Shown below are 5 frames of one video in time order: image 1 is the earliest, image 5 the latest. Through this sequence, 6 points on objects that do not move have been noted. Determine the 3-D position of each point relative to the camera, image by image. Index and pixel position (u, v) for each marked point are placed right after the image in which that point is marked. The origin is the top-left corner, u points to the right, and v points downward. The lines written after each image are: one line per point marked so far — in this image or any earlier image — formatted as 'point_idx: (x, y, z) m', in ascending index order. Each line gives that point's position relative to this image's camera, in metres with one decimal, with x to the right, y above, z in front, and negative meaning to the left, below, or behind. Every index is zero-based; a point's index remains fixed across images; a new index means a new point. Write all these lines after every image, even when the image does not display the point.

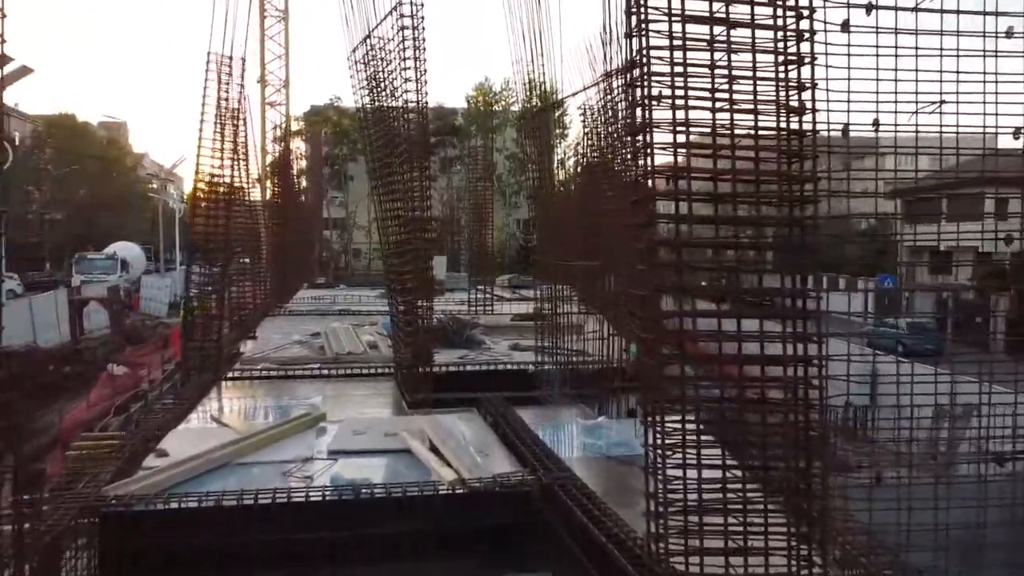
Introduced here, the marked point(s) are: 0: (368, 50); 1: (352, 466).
0: (-1.6, +2.6, +8.3) m
1: (-1.1, -1.2, +5.0) m
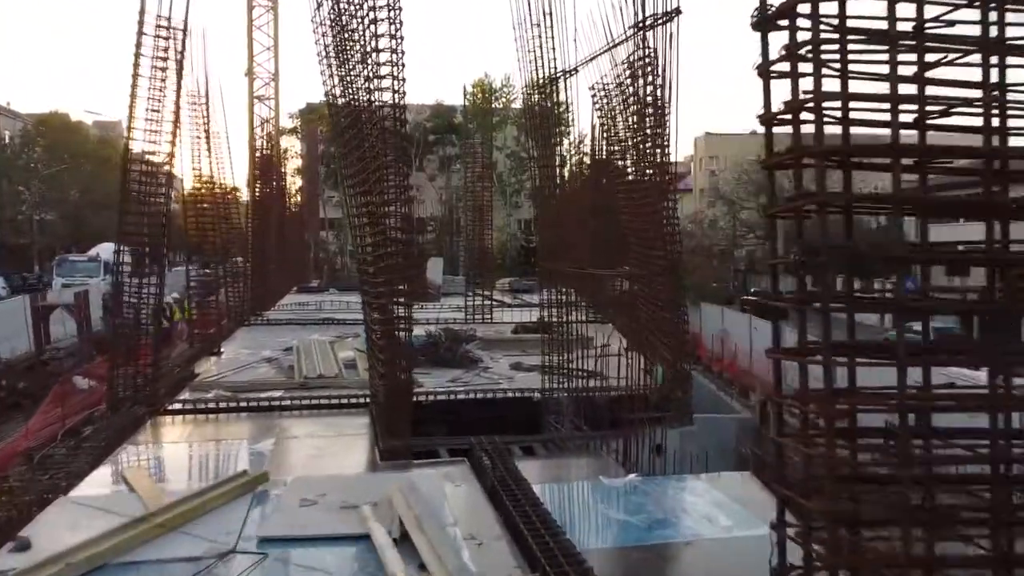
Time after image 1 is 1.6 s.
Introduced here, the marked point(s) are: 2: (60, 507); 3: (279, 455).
0: (-1.6, +2.5, +6.8) m
1: (-1.0, -1.3, +3.5) m
2: (-2.5, -1.2, +4.3) m
3: (-1.8, -1.3, +5.9) m
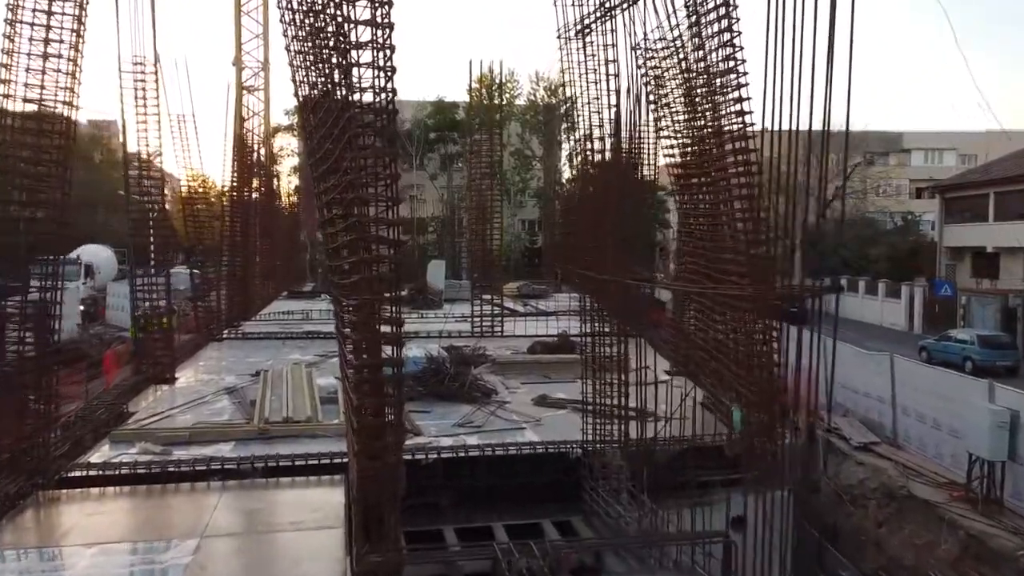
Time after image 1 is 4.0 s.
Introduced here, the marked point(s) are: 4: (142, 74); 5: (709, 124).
0: (-1.4, +2.4, +4.9) m
1: (-0.8, -1.4, +1.6) m
2: (-2.3, -1.4, +2.4) m
3: (-1.6, -1.4, +3.9) m
4: (-4.4, +2.6, +9.1) m
5: (+1.7, +1.4, +6.6) m
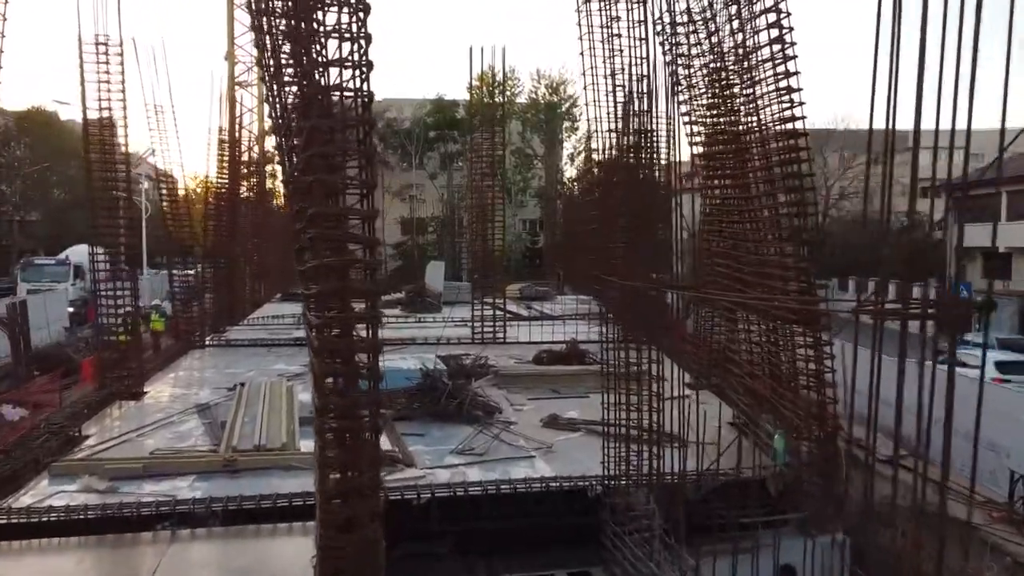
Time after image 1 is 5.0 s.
0: (-1.3, +2.3, +4.1) m
1: (-0.8, -1.5, +0.8) m
2: (-2.3, -1.4, +1.6) m
3: (-1.5, -1.5, +3.1) m
4: (-4.4, +2.5, +8.2) m
5: (+1.7, +1.4, +5.7) m
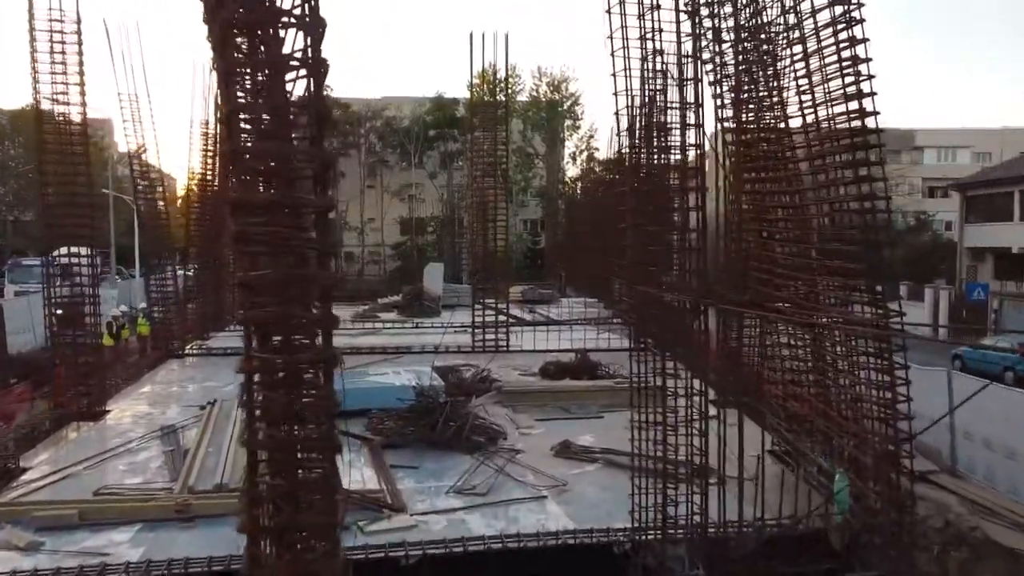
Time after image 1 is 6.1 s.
0: (-1.3, +2.3, +3.2) m
1: (-0.7, -1.5, 0.0) m
2: (-2.2, -1.5, +0.7) m
3: (-1.5, -1.5, +2.3) m
4: (-4.3, +2.5, +7.4) m
5: (+1.8, +1.3, +4.9) m
